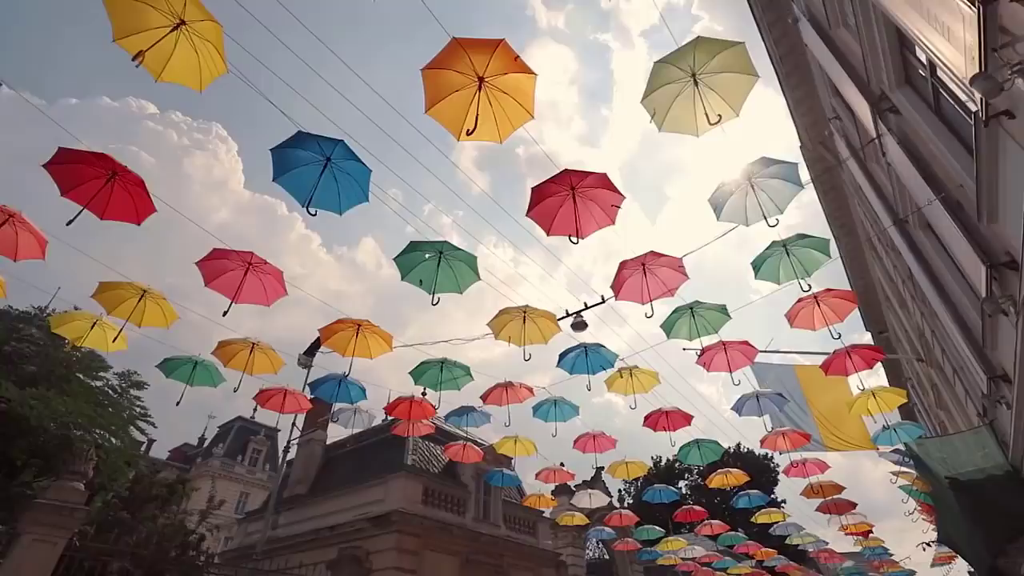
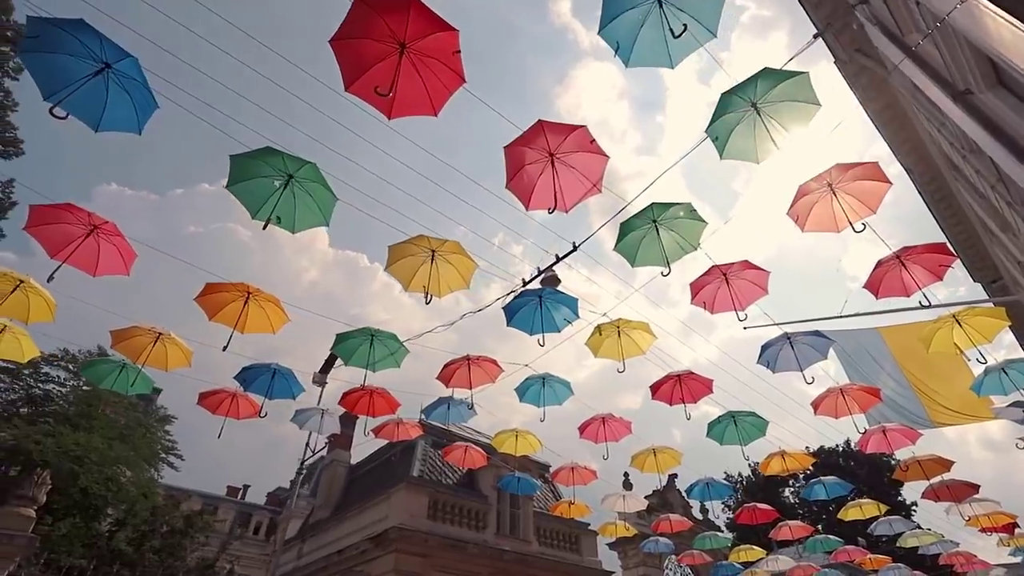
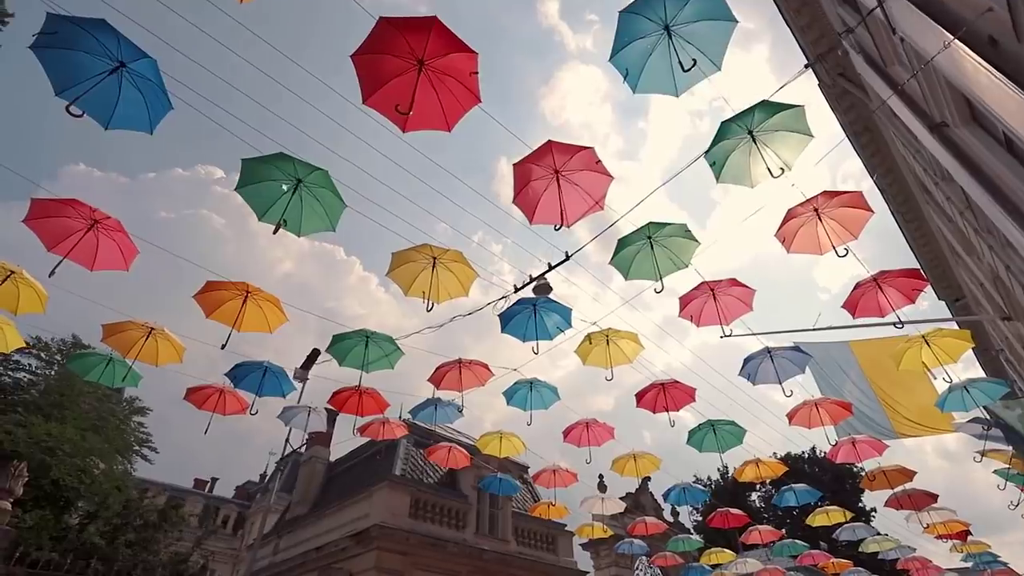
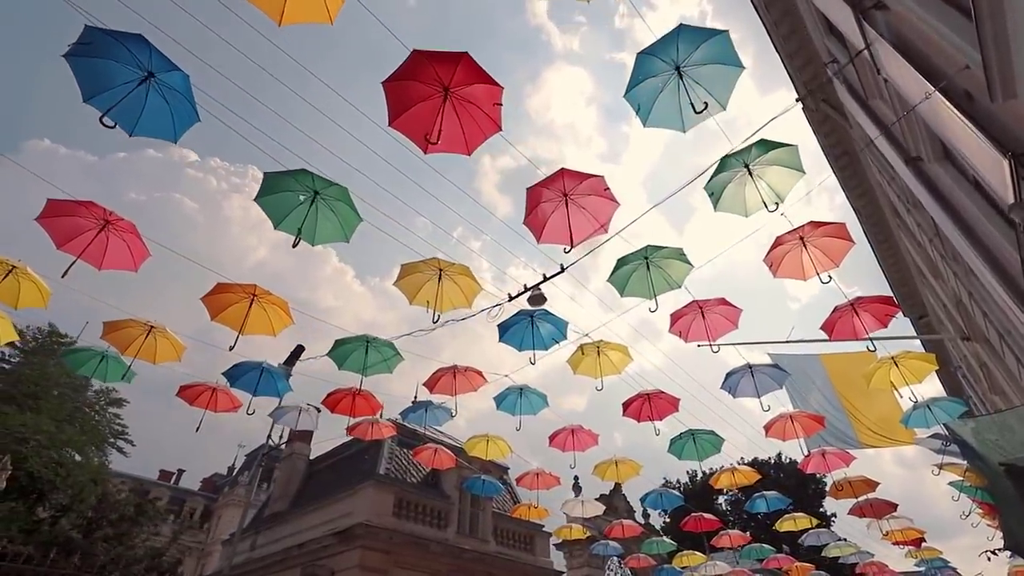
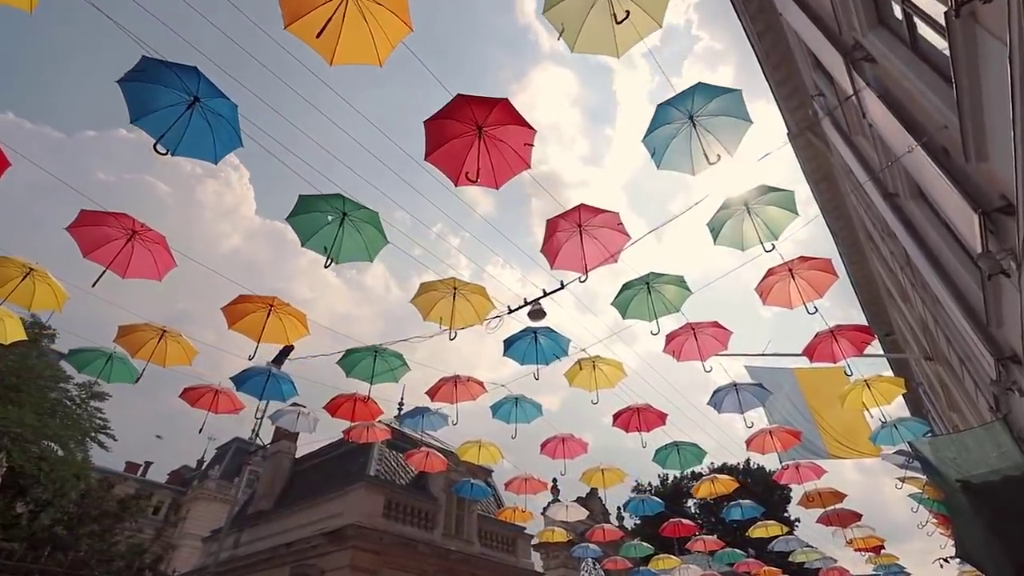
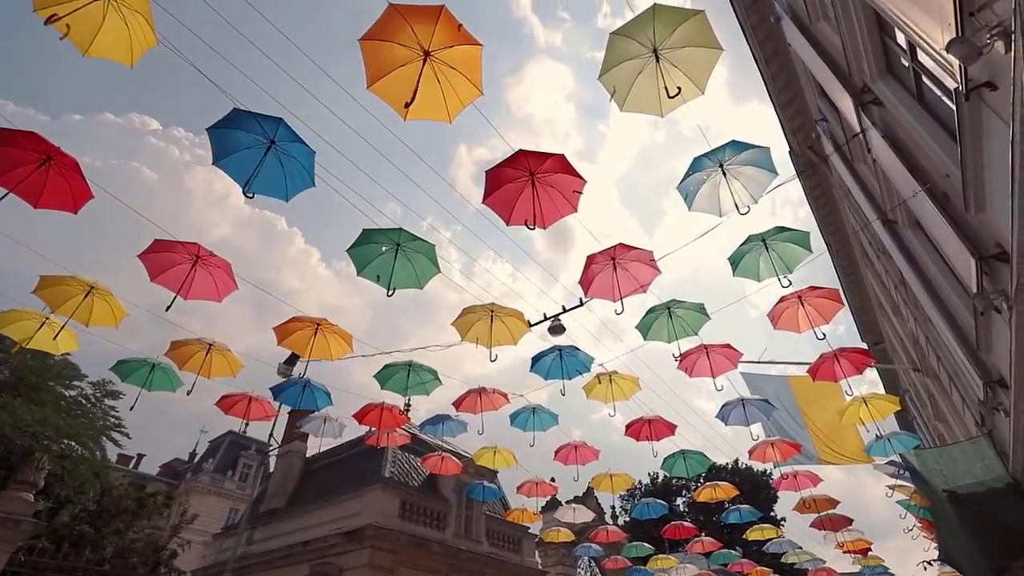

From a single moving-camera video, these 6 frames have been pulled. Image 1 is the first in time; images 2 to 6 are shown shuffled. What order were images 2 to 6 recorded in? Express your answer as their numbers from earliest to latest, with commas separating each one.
6, 5, 4, 3, 2
